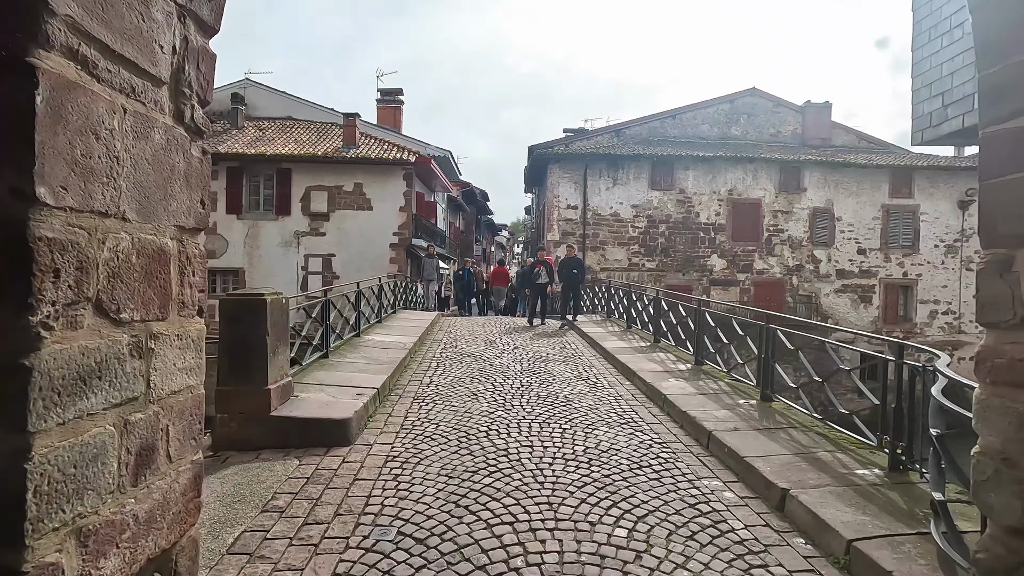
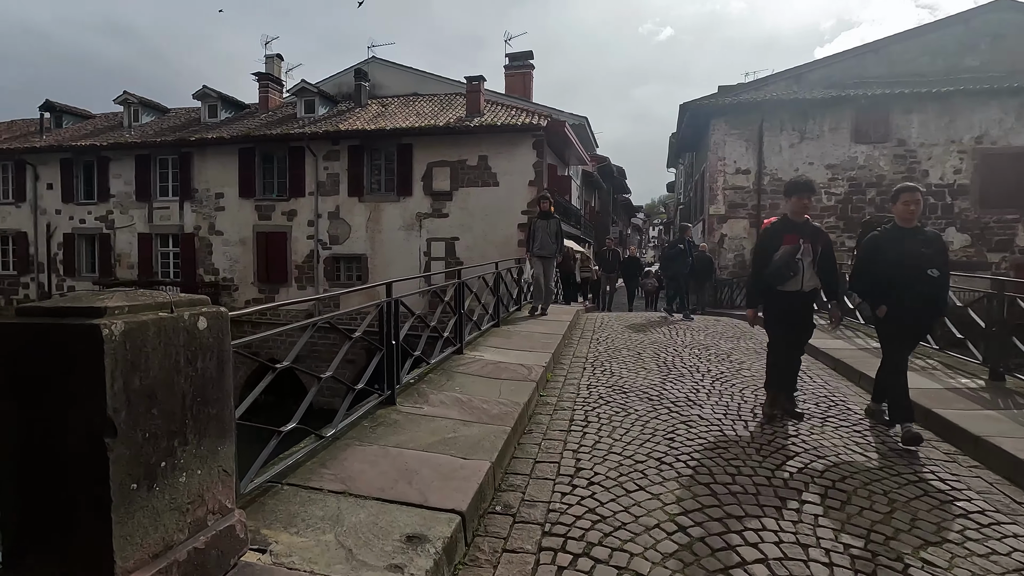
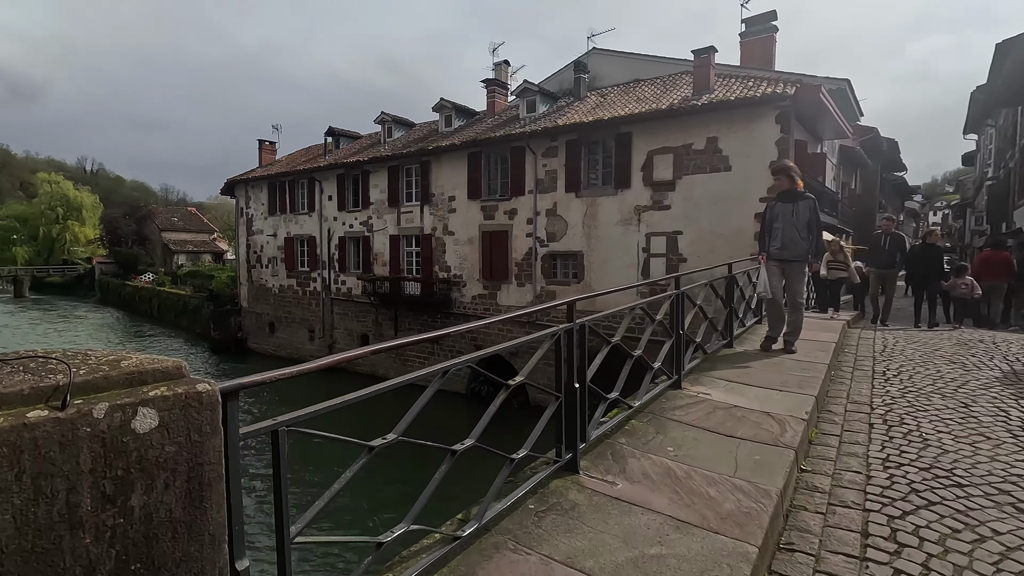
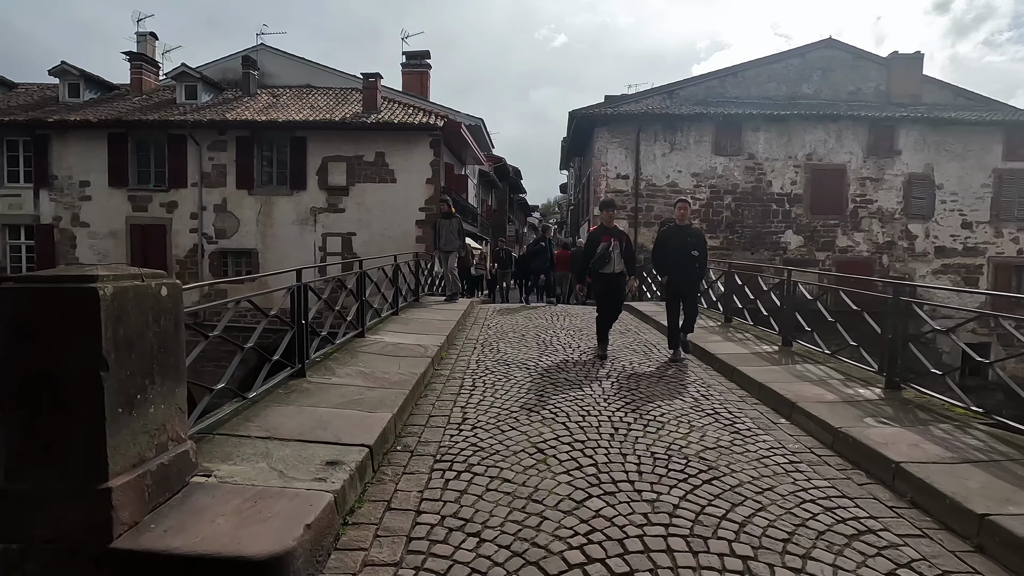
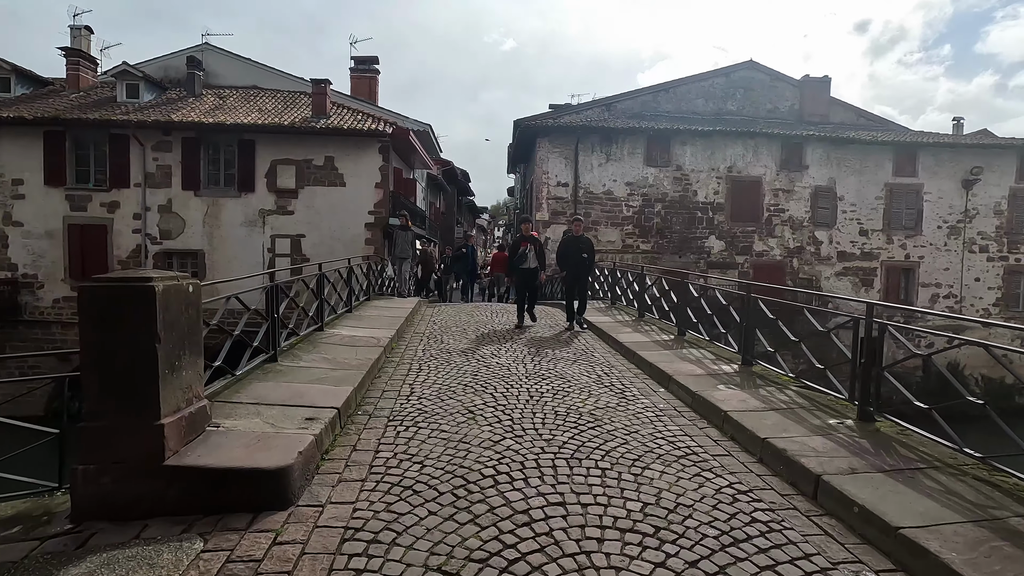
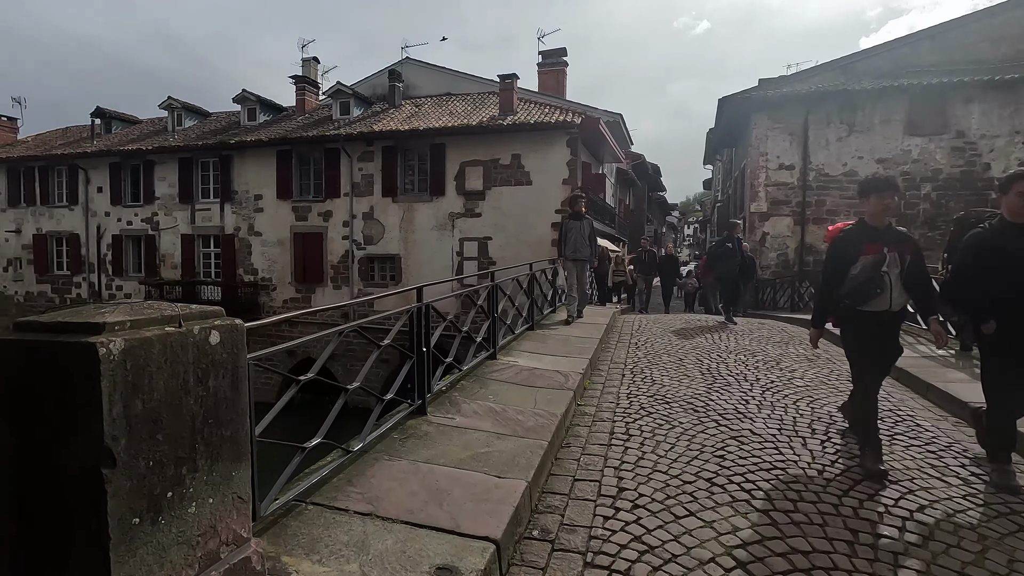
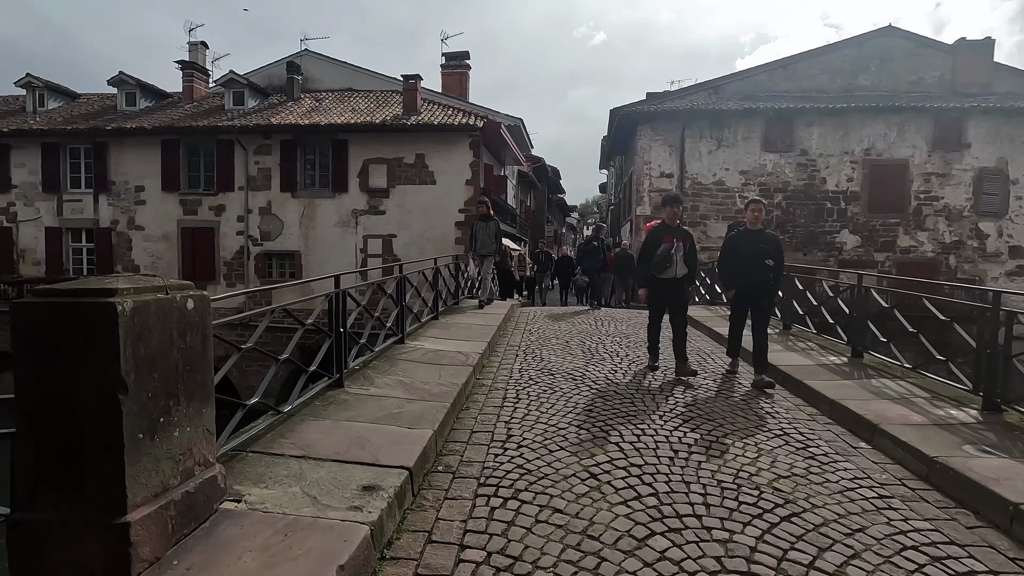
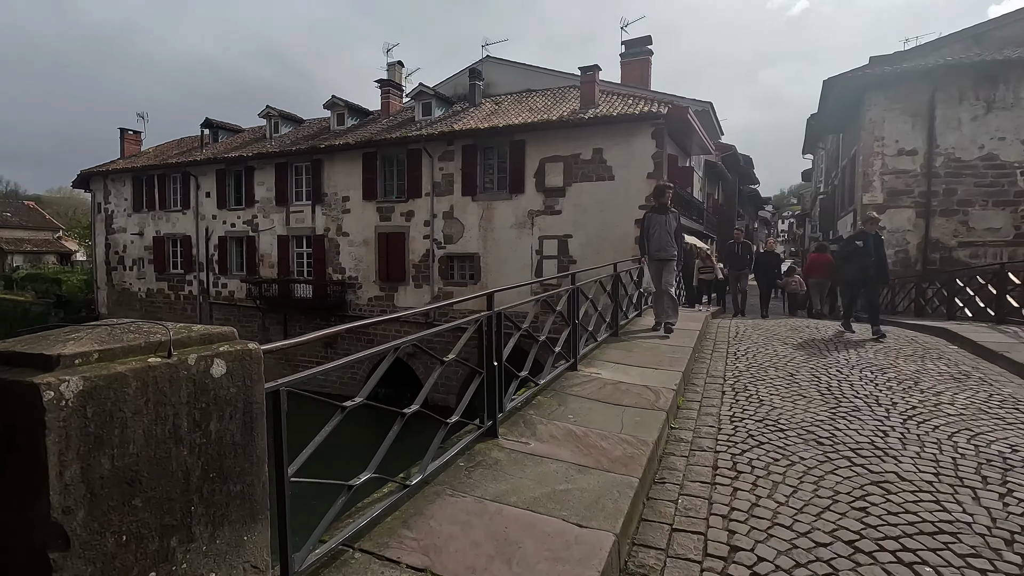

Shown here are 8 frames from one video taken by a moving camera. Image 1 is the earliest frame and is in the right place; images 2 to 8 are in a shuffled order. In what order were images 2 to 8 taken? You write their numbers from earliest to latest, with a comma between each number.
5, 4, 7, 2, 6, 8, 3
